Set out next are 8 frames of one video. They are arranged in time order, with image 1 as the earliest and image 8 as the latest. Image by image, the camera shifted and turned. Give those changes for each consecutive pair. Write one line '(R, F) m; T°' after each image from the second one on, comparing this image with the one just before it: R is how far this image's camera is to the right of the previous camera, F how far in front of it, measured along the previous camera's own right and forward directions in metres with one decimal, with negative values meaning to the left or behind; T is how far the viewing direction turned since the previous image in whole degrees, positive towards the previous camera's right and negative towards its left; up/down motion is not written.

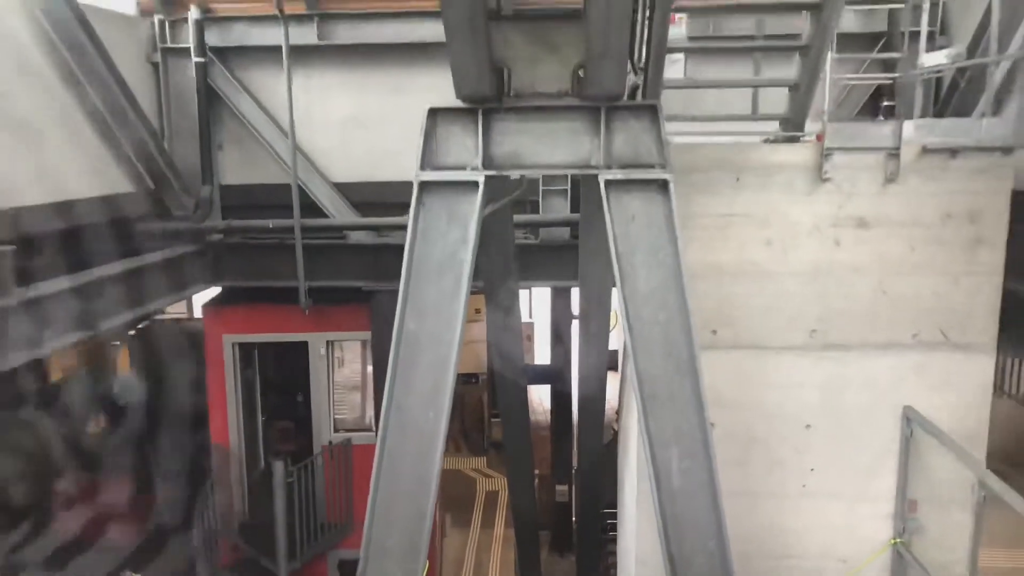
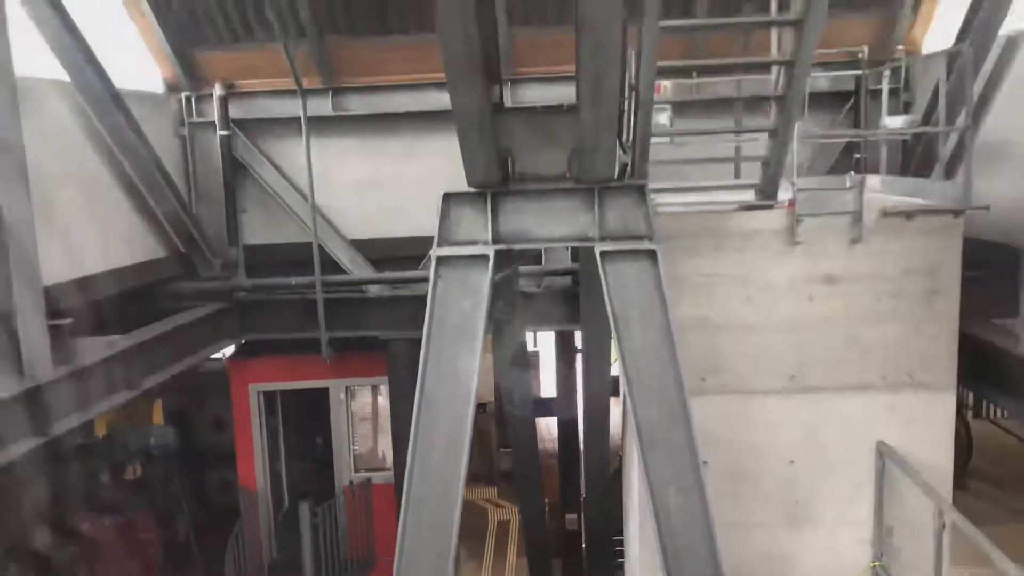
(0.0, -0.4) m; 0°
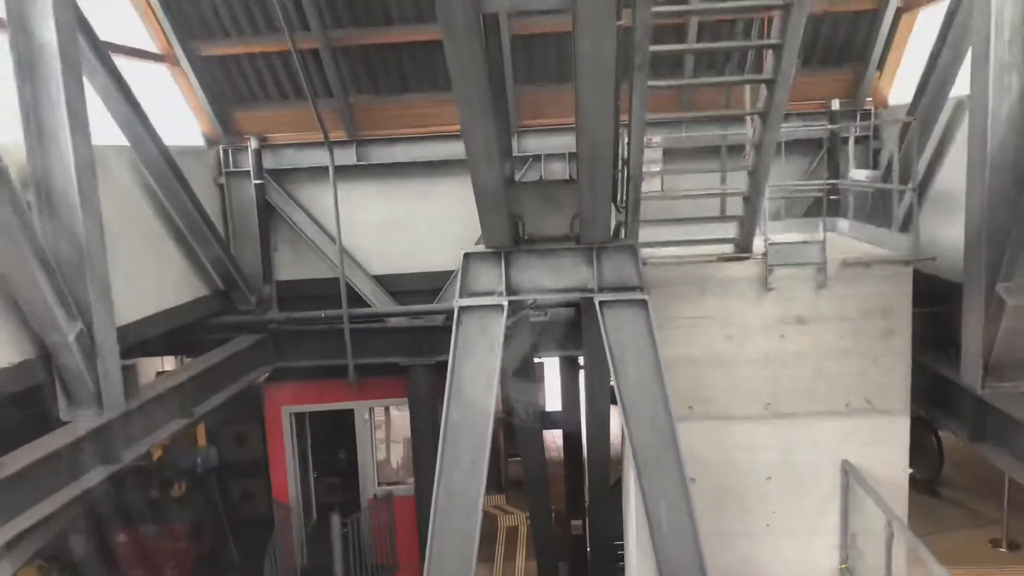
(0.0, -0.6) m; 0°
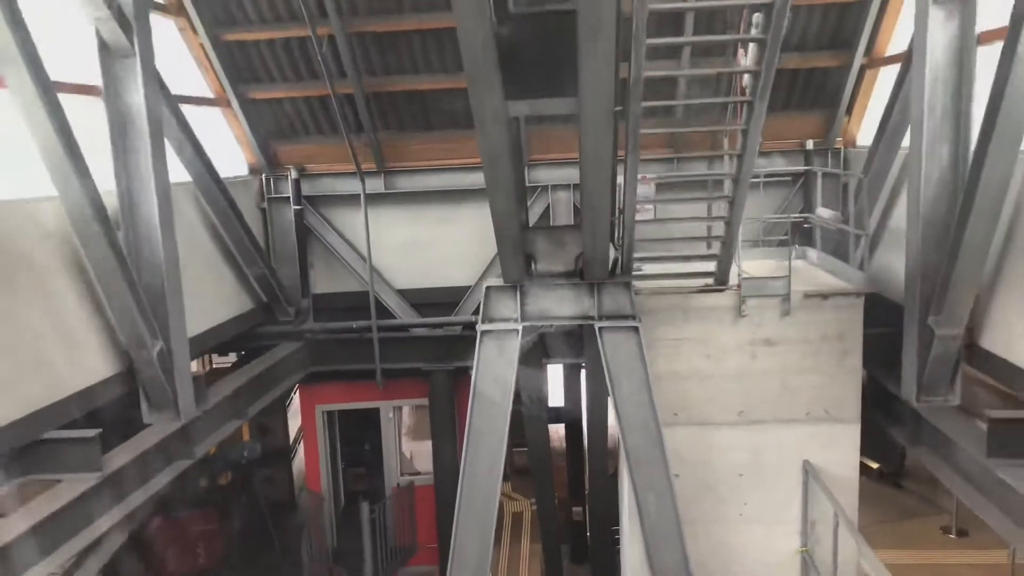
(-0.1, -0.9) m; 0°
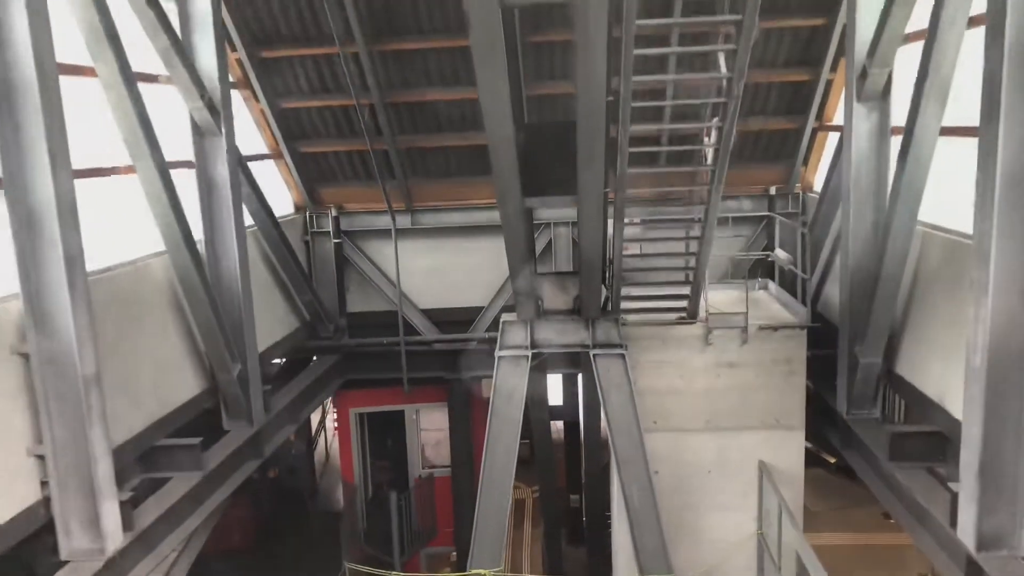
(-0.1, -1.3) m; 0°
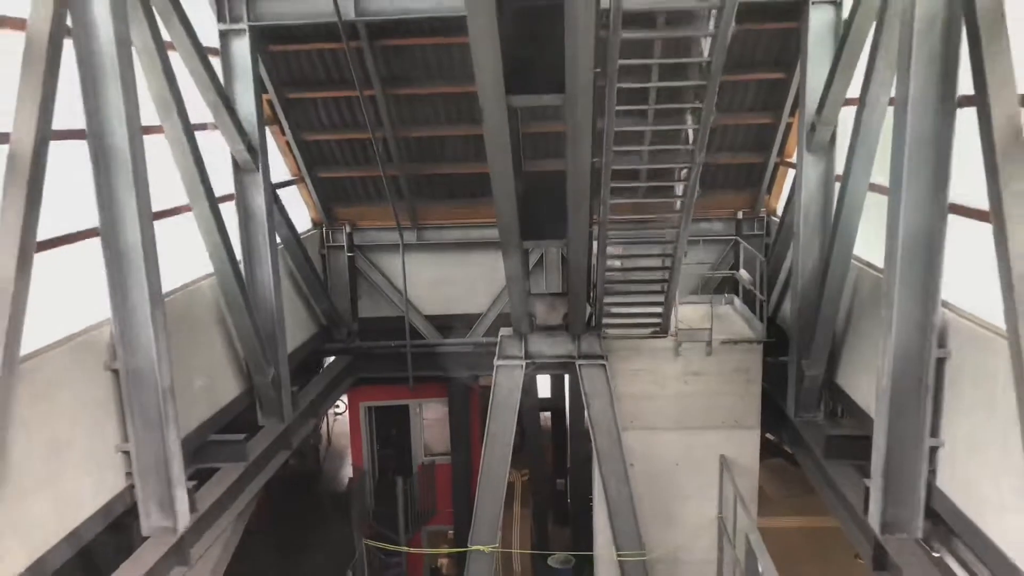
(-0.1, -1.1) m; +1°
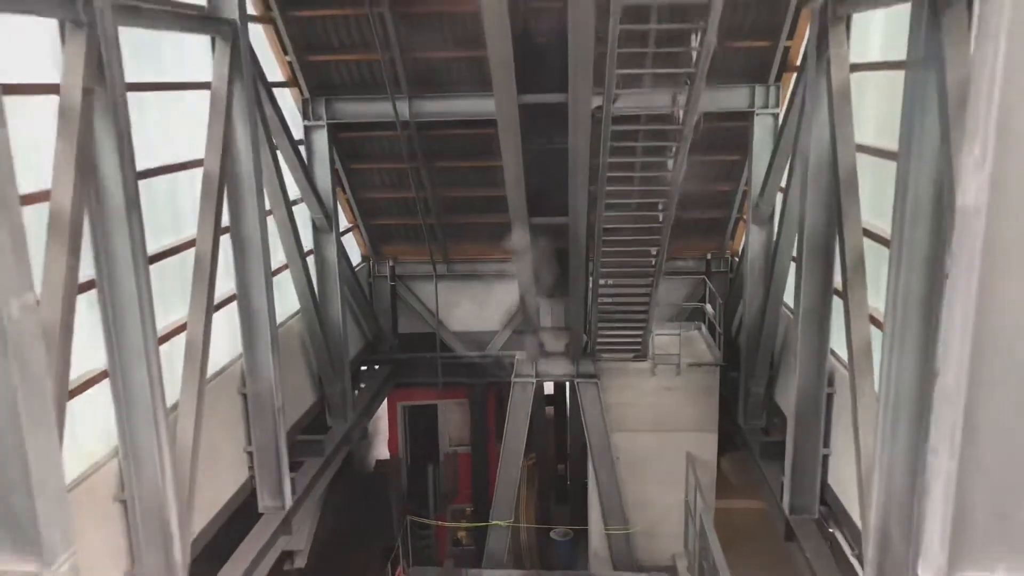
(-0.1, -2.3) m; 0°
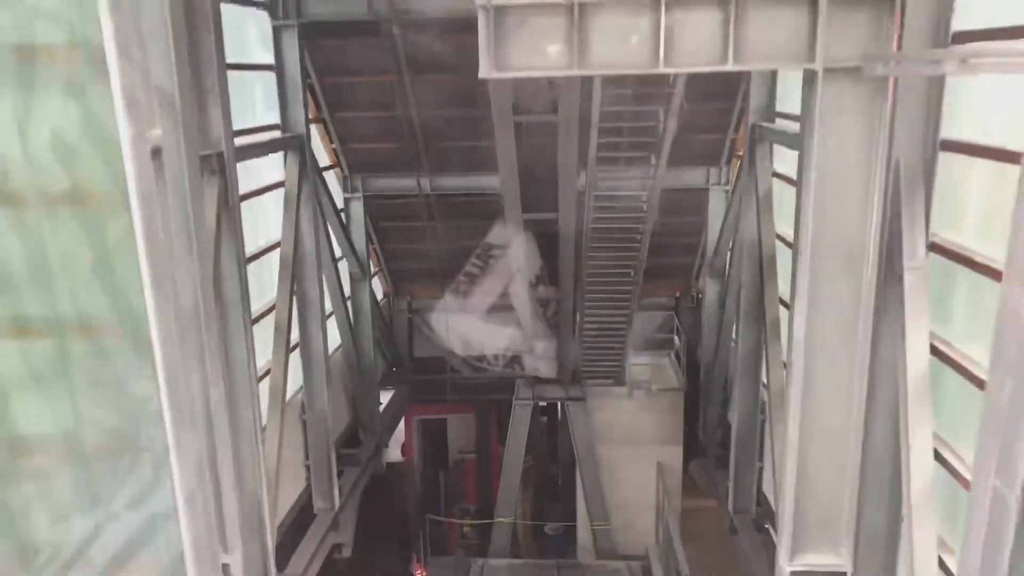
(-0.1, -2.2) m; +1°
